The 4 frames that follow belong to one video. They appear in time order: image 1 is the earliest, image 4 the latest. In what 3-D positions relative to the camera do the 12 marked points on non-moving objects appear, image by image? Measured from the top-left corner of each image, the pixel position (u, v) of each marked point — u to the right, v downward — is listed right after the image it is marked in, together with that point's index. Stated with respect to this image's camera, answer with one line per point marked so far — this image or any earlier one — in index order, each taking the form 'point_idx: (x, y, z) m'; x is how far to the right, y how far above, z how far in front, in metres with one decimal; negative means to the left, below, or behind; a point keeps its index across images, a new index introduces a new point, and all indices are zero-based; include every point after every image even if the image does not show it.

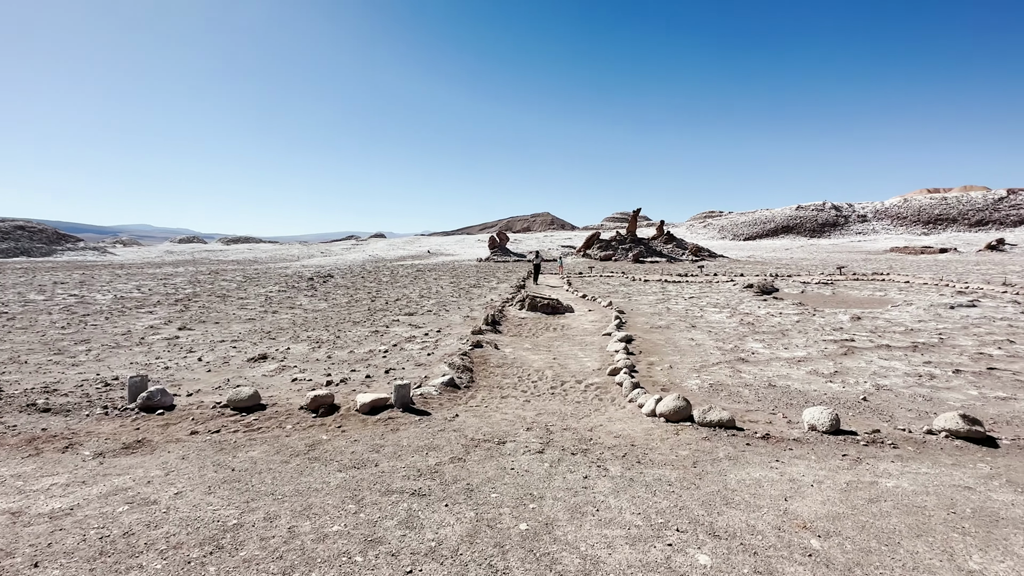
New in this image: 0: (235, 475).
0: (-2.4, -1.6, +4.0) m
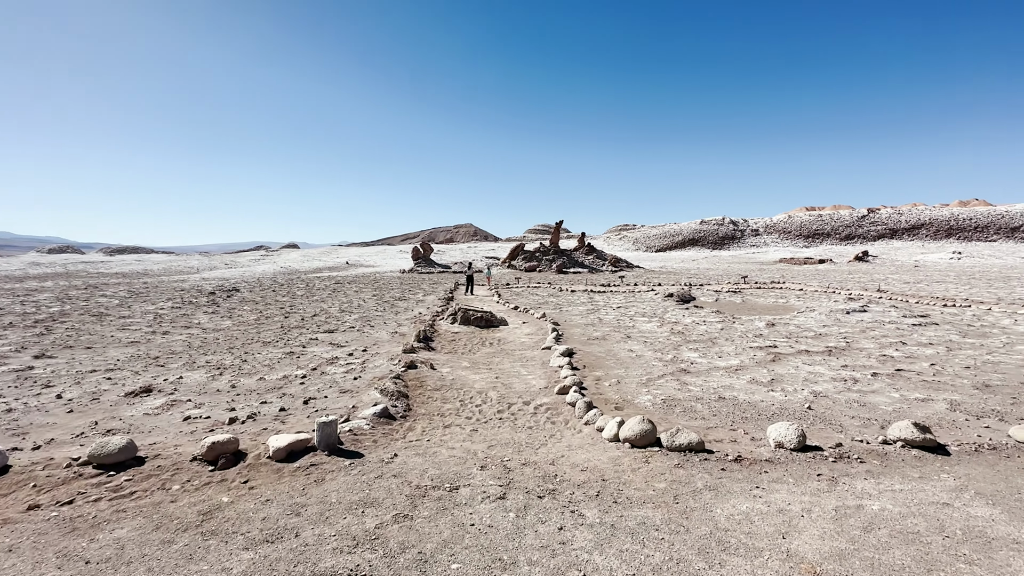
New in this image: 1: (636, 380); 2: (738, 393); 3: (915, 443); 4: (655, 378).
0: (-2.6, -1.7, +2.9) m
1: (+2.1, -1.6, +8.0) m
2: (+3.6, -1.7, +7.4) m
3: (+4.1, -1.6, +4.8) m
4: (+2.5, -1.6, +8.2) m
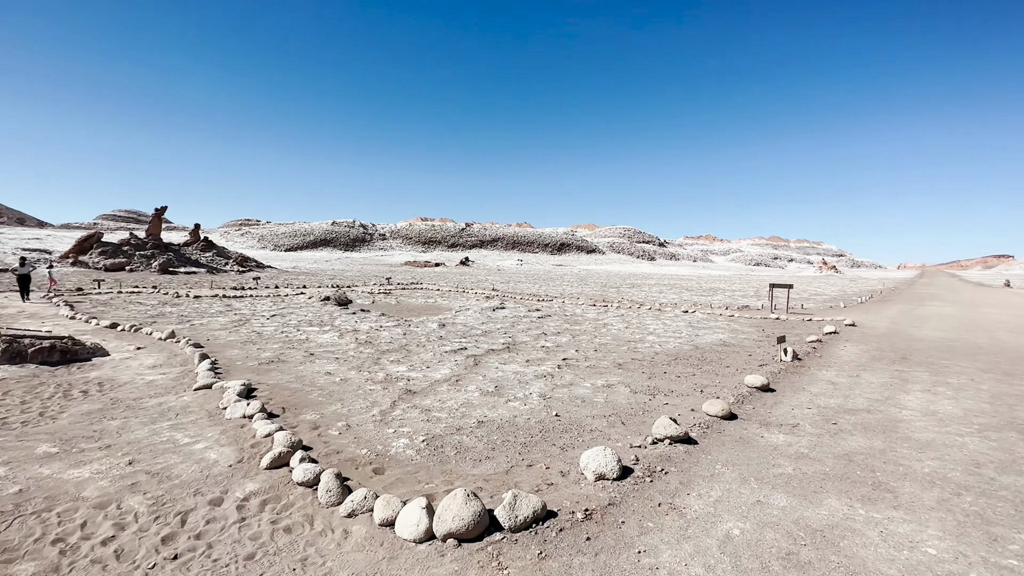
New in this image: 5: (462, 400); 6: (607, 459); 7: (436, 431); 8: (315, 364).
0: (-1.8, -1.9, -0.9) m
1: (-1.9, -1.7, +6.1) m
2: (-0.4, -1.7, +6.6) m
3: (+1.8, -1.6, +5.1) m
4: (-1.7, -1.7, +6.5) m
5: (-0.8, -1.7, +7.3) m
6: (+0.9, -1.6, +4.3) m
7: (-0.9, -1.7, +5.7) m
8: (-4.0, -1.5, +9.5) m
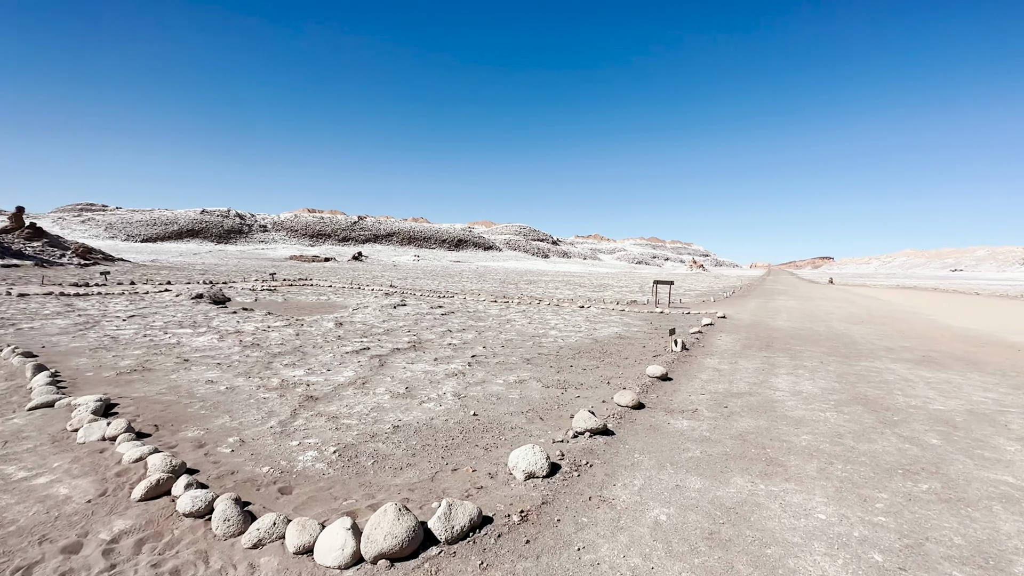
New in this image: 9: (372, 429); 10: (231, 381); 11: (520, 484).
0: (-1.3, -1.9, -1.4) m
1: (-2.9, -1.6, +5.4) m
2: (-1.5, -1.7, +6.2) m
3: (+0.9, -1.6, +5.3) m
4: (-2.8, -1.6, +5.8) m
5: (-2.1, -1.7, +6.8) m
6: (+0.2, -1.5, +4.2) m
7: (-1.8, -1.7, +5.2) m
8: (-5.7, -1.5, +8.3) m
9: (-1.7, -1.7, +5.6) m
10: (-4.6, -1.5, +7.8) m
11: (+0.1, -1.7, +4.0) m
